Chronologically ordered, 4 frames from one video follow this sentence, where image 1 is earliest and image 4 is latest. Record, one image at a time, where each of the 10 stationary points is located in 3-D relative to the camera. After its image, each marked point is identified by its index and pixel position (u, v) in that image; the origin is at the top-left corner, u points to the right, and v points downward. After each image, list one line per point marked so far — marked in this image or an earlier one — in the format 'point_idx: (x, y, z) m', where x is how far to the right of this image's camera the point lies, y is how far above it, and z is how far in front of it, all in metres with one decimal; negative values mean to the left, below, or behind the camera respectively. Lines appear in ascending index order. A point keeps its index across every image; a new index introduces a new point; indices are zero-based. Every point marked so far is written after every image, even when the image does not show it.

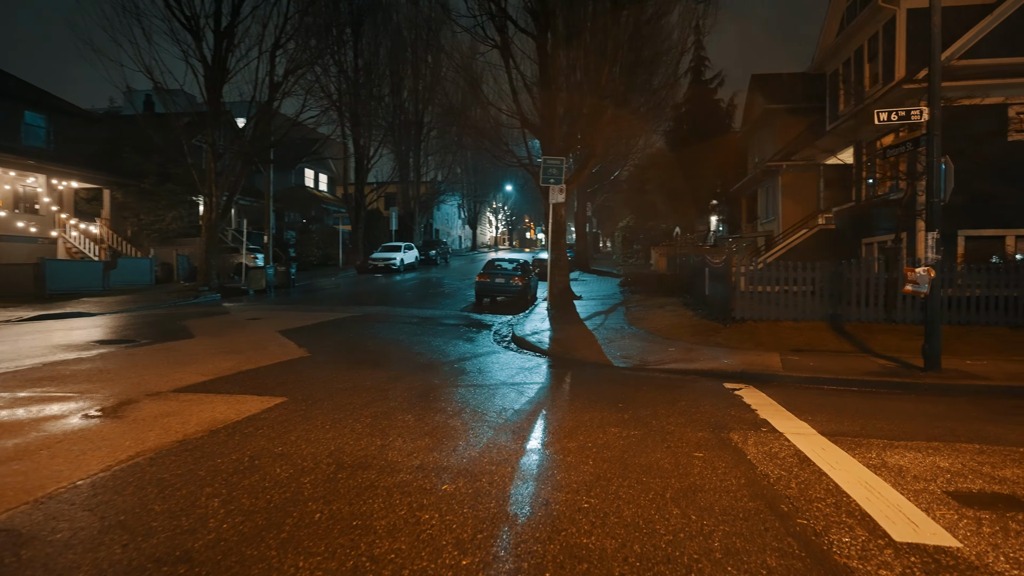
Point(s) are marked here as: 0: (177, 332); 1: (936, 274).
0: (-7.4, -1.0, +13.8) m
1: (+6.1, +0.2, +9.0) m
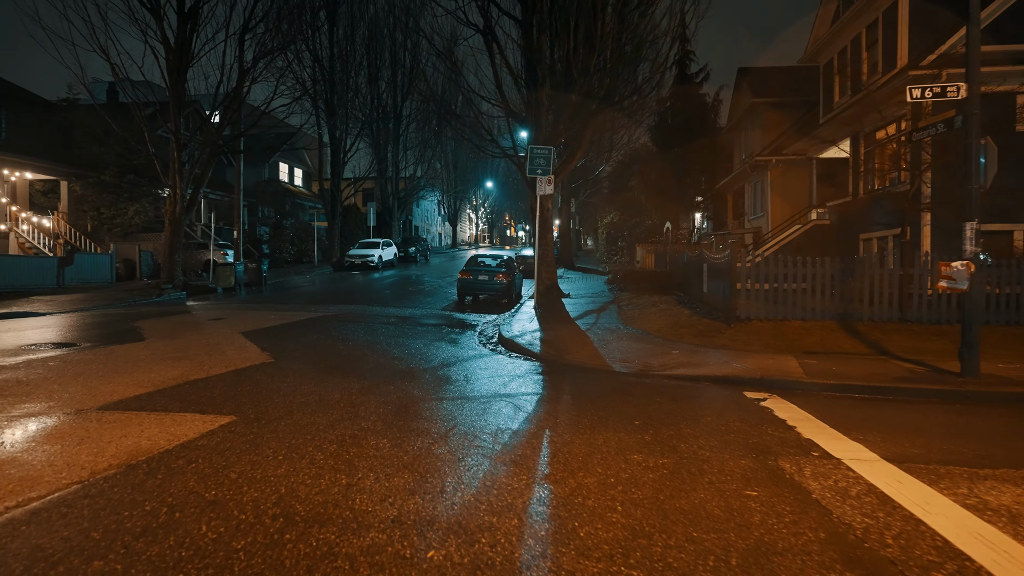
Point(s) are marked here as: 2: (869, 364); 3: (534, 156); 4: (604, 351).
0: (-7.7, -0.9, +12.4) m
1: (+6.0, +0.3, +8.1) m
2: (+5.4, -1.1, +9.4) m
3: (+0.6, +3.7, +17.2) m
4: (+1.6, -1.1, +10.9) m
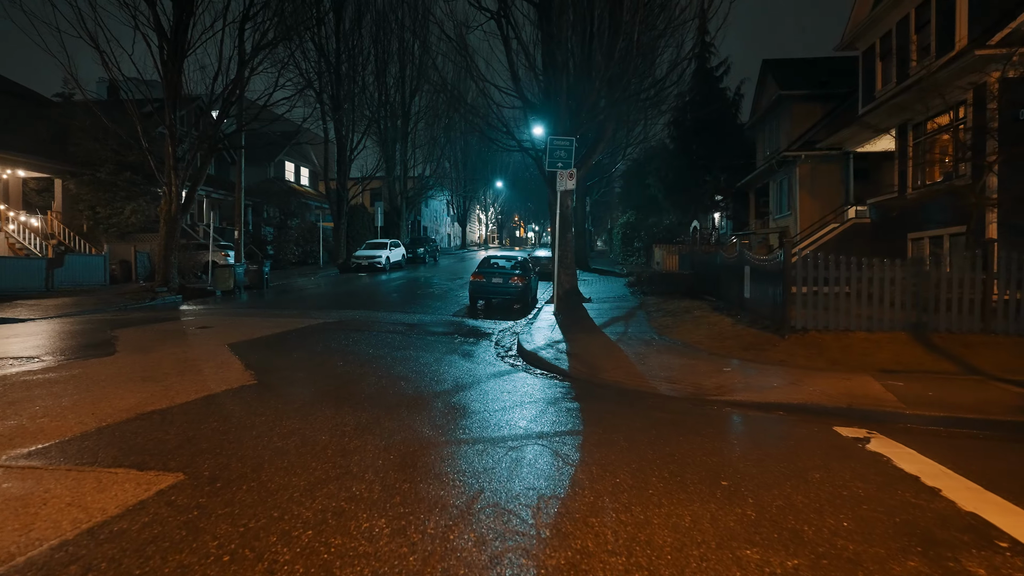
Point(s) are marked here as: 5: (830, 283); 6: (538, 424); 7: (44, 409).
0: (-7.3, -1.0, +11.0) m
1: (+6.4, +0.2, +6.6) m
2: (+5.7, -1.2, +7.9) m
3: (+1.1, +3.5, +15.8) m
4: (+2.0, -1.2, +9.4) m
5: (+5.6, +0.1, +11.0) m
6: (+0.4, -1.3, +5.9) m
7: (-4.5, -1.2, +6.2) m
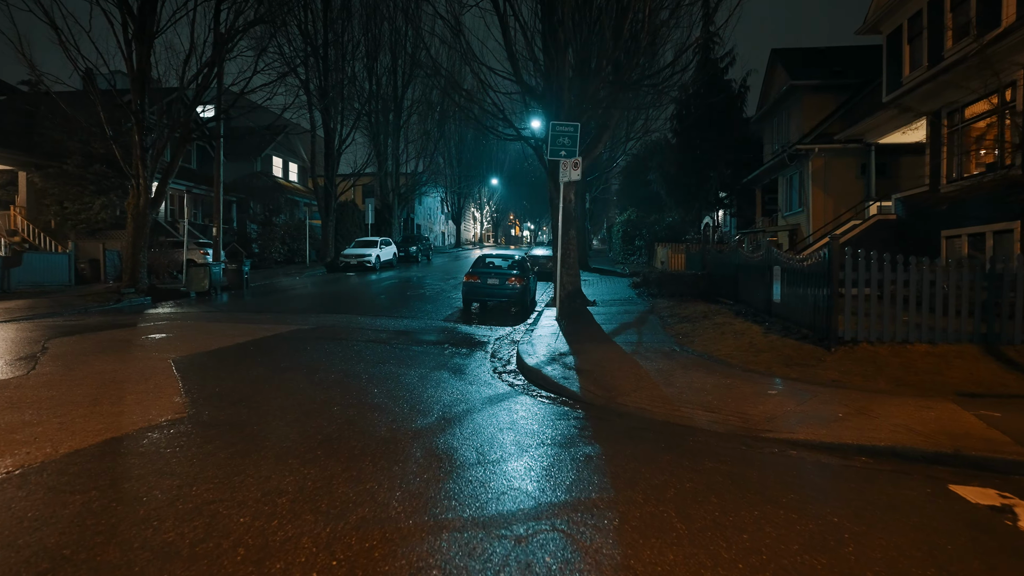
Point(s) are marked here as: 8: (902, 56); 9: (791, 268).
0: (-7.3, -1.1, +9.3) m
1: (+6.4, +0.1, +5.0) m
2: (+5.8, -1.3, +6.3) m
3: (+1.0, +3.5, +14.1) m
4: (+2.0, -1.3, +7.8) m
5: (+5.6, 0.0, +9.5) m
6: (+0.4, -1.4, +4.3) m
7: (-4.5, -1.2, +4.6) m
8: (+11.7, +6.9, +18.6) m
9: (+5.0, +0.4, +11.2) m
